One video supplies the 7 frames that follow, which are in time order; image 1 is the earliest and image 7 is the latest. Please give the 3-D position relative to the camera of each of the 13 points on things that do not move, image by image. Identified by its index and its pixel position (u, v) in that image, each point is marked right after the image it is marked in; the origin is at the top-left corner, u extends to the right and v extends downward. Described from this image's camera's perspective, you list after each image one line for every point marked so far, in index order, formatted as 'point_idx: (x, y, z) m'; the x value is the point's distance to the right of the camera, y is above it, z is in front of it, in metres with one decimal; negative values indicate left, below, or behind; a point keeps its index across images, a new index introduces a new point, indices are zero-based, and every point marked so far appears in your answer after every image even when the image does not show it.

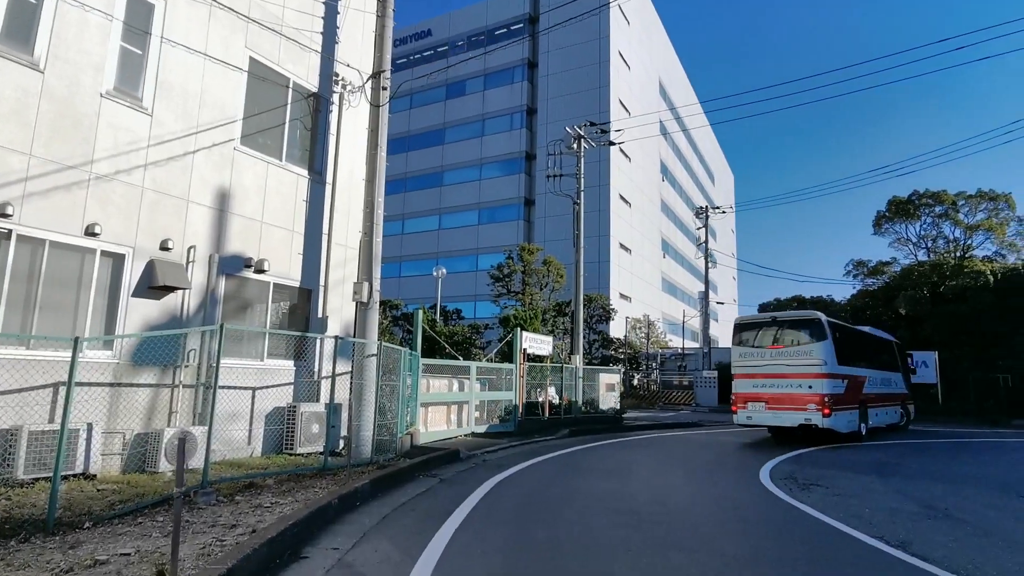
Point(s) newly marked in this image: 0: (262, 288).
0: (-4.4, 0.0, +10.6) m
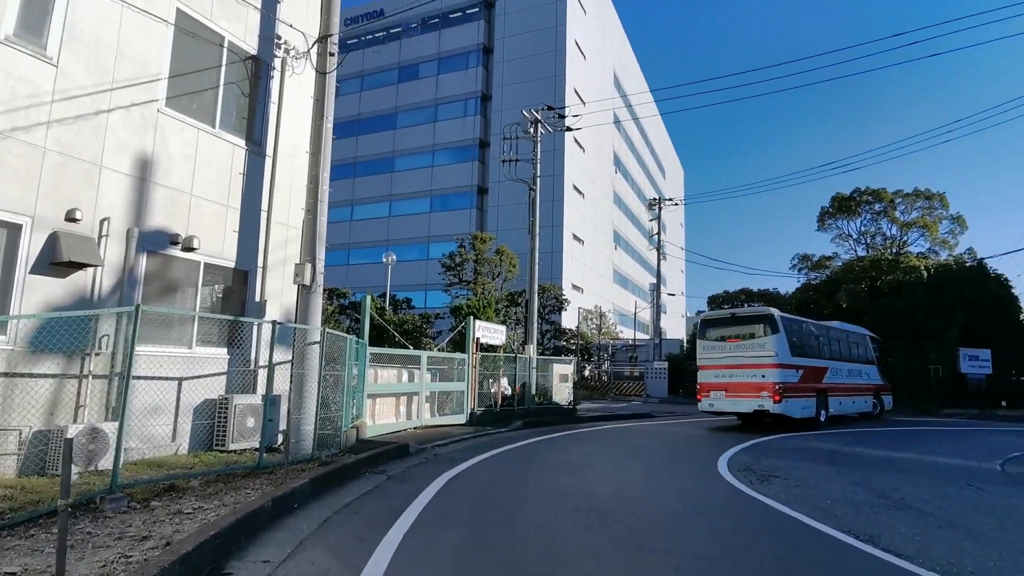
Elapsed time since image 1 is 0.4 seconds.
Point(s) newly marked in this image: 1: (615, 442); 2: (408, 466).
0: (-5.1, +0.3, +9.6) m
1: (+2.5, -3.8, +14.9) m
2: (-1.8, -3.1, +10.4) m
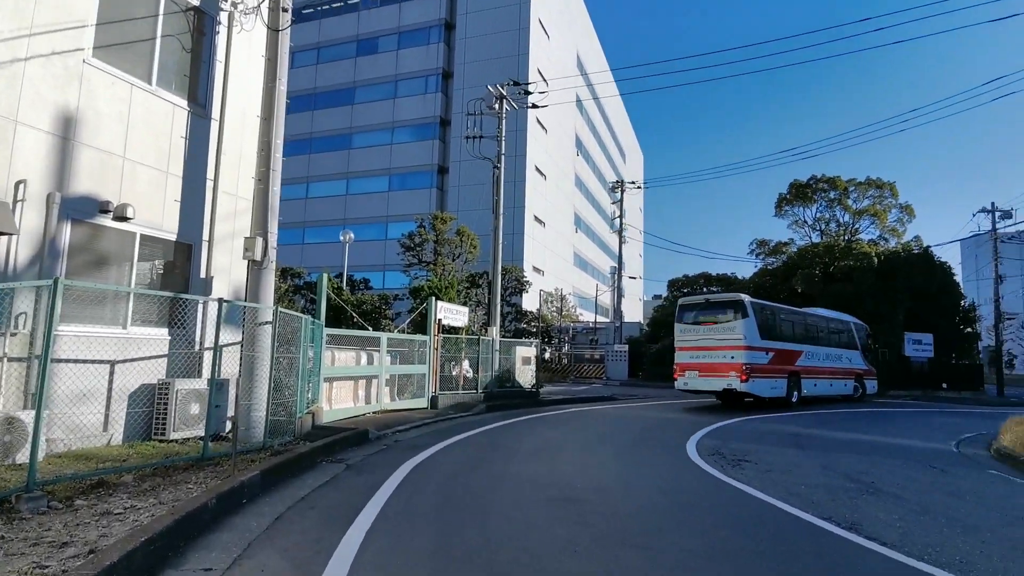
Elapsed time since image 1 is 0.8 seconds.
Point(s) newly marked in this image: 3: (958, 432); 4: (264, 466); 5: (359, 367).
0: (-5.6, +0.7, +8.7) m
1: (+1.7, -3.4, +14.7) m
2: (-2.3, -2.7, +9.8) m
3: (+11.7, -3.8, +15.9) m
4: (-3.0, -2.1, +7.3) m
5: (-3.5, -1.8, +13.8) m
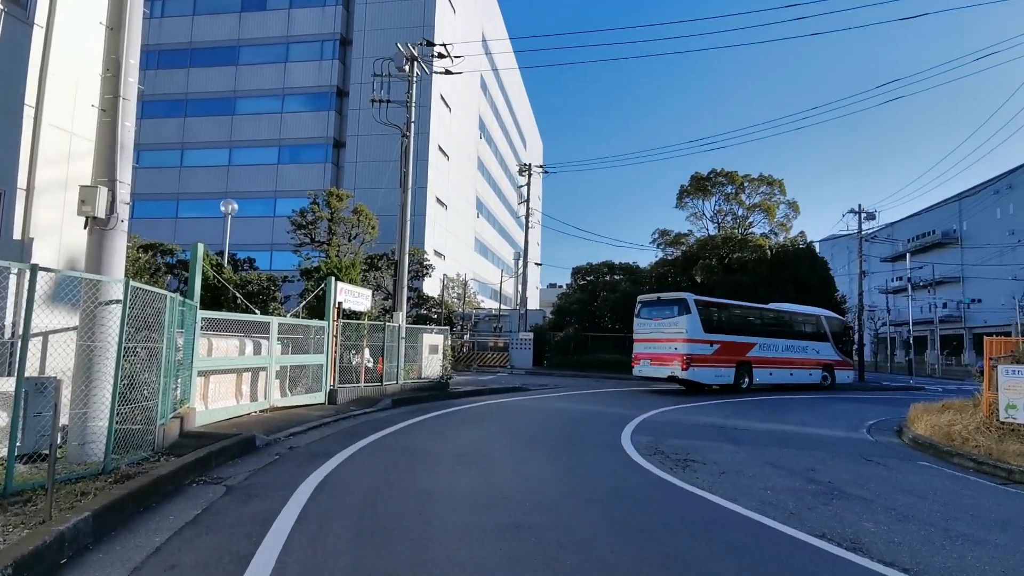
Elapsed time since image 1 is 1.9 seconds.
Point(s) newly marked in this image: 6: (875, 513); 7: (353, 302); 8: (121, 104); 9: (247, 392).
0: (-6.3, +1.1, +6.1) m
1: (-0.2, -3.0, +13.3) m
2: (-3.3, -2.3, +7.8) m
3: (+9.4, -3.5, +16.2) m
4: (-3.5, -1.8, +5.2) m
5: (-5.1, -1.3, +11.5) m
6: (+4.2, -2.6, +6.9) m
7: (-4.3, -0.4, +16.3) m
8: (-4.6, +2.2, +7.2) m
9: (-5.2, -2.0, +11.9) m
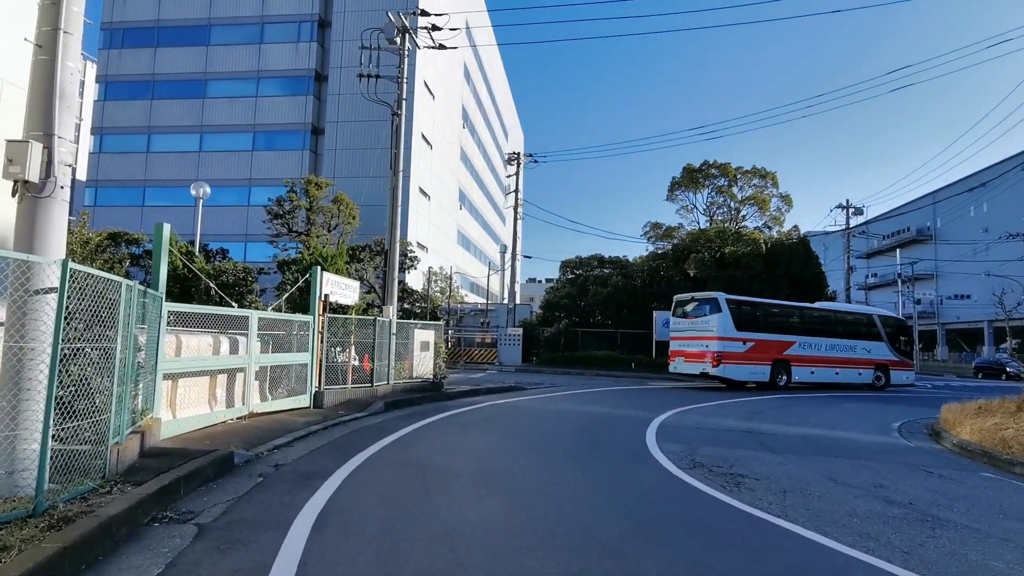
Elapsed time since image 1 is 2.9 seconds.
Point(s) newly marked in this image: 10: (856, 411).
0: (-5.8, +1.2, +4.5) m
1: (0.0, -2.8, +11.9) m
2: (-2.9, -2.2, +6.4) m
3: (+9.5, -3.3, +15.3) m
4: (-3.0, -1.7, +3.7) m
5: (-4.9, -1.2, +10.0) m
6: (+4.6, -2.5, +5.7) m
7: (-4.2, -0.2, +14.8) m
8: (-4.2, +2.3, +5.7) m
9: (-5.0, -1.9, +10.3) m
10: (+9.3, -3.4, +16.5) m
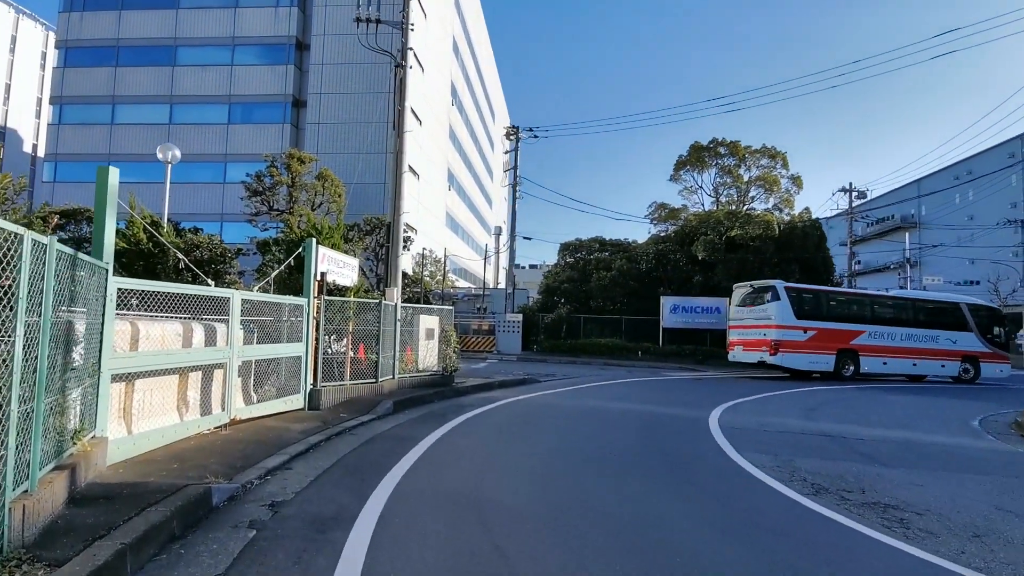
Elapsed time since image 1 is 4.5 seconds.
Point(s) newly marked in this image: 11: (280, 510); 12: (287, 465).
0: (-4.8, +1.5, +2.1) m
1: (+0.6, -2.4, +9.8) m
2: (-2.0, -1.9, +4.1) m
3: (+10.1, -2.9, +13.5) m
4: (-2.0, -1.5, +1.5) m
5: (-4.1, -0.8, +7.7) m
6: (+5.5, -2.2, +3.8) m
7: (-3.6, +0.3, +12.5) m
8: (-3.3, +2.6, +3.3) m
9: (-4.2, -1.5, +8.0) m
10: (+9.8, -2.9, +14.7) m
11: (-2.1, -2.0, +5.4) m
12: (-2.7, -2.1, +7.1) m
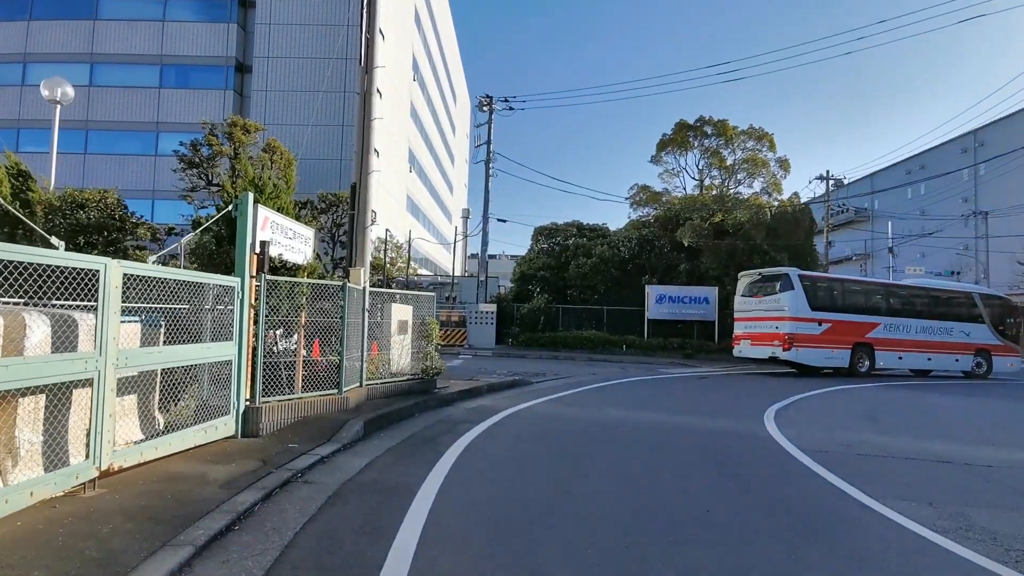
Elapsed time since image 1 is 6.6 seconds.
0: (-3.9, +1.7, -1.3) m
1: (+1.0, -2.1, +6.9) m
2: (-1.3, -1.7, +1.0) m
3: (+10.1, -2.6, +11.2) m
4: (-1.1, -1.3, -1.7) m
5: (-3.6, -0.5, +4.4) m
6: (+6.2, -2.0, +1.2) m
7: (-3.4, +0.6, +9.1) m
8: (-2.4, +2.8, 0.0) m
9: (-3.7, -1.2, +4.7) m
10: (+9.8, -2.6, +12.4) m
11: (-1.4, -1.8, +2.3) m
12: (-2.2, -1.8, +3.9) m
